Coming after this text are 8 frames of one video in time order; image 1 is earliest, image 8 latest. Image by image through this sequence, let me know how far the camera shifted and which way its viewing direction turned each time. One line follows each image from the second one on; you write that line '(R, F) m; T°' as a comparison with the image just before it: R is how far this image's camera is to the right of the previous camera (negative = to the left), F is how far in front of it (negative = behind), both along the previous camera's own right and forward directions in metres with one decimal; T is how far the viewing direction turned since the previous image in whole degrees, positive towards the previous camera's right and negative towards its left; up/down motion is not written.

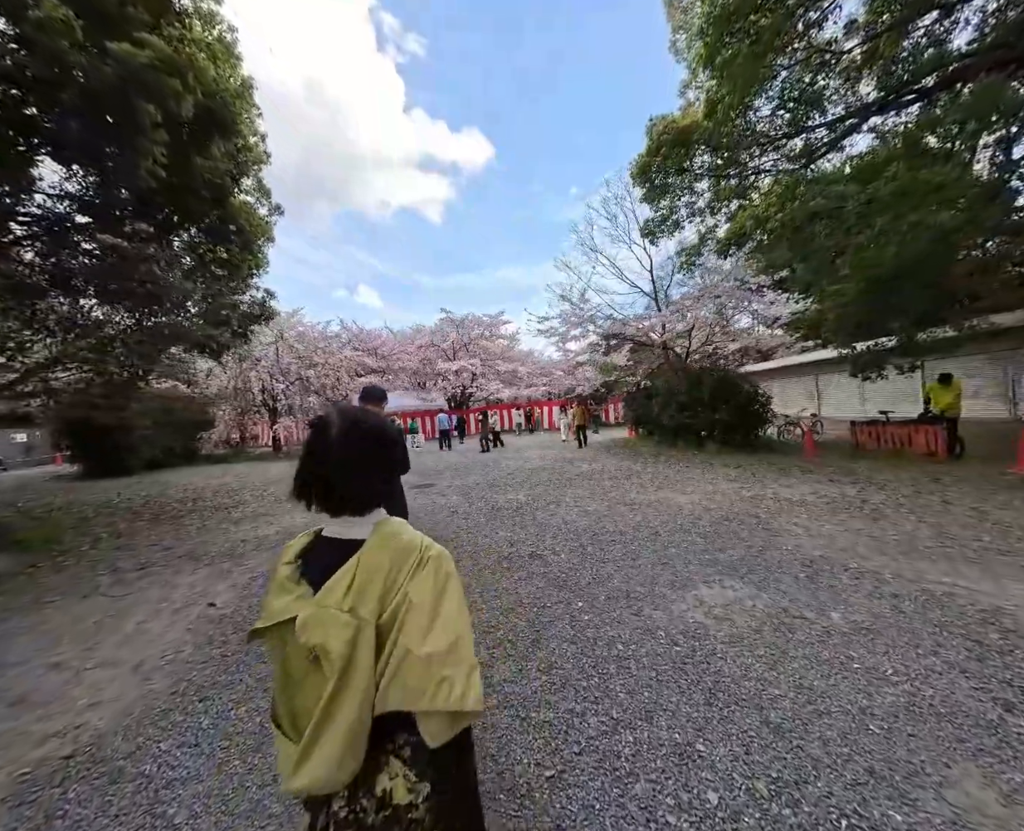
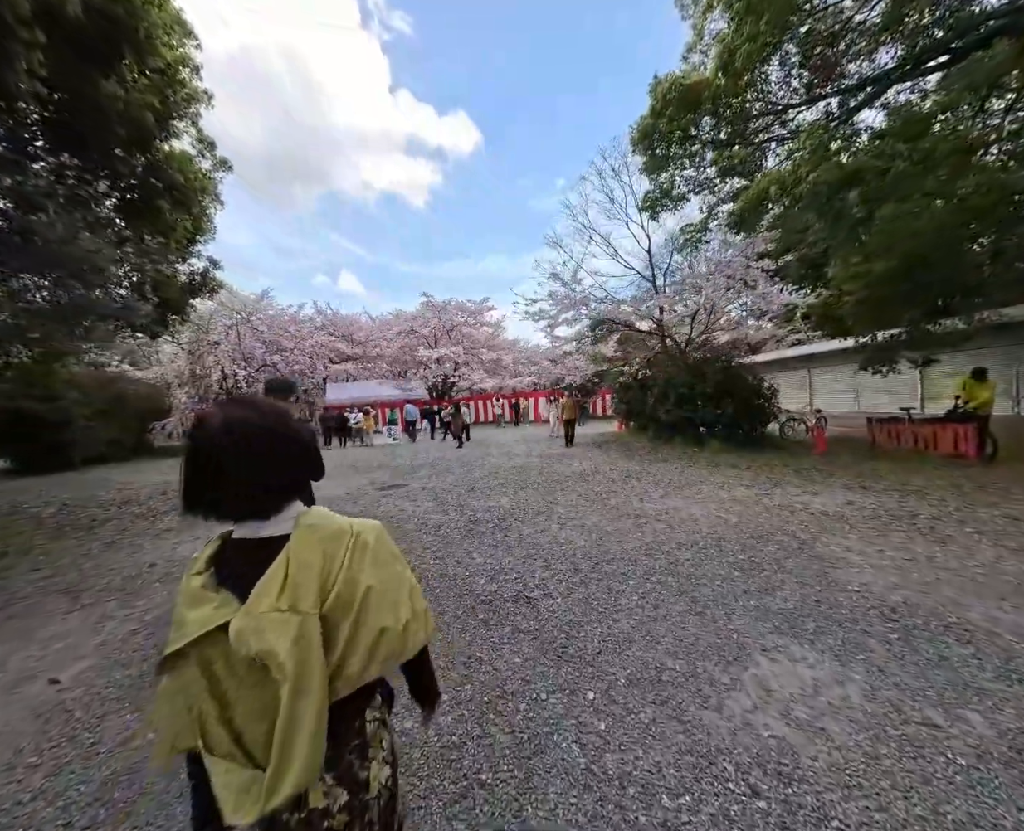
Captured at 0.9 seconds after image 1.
(0.0, +0.9) m; +2°
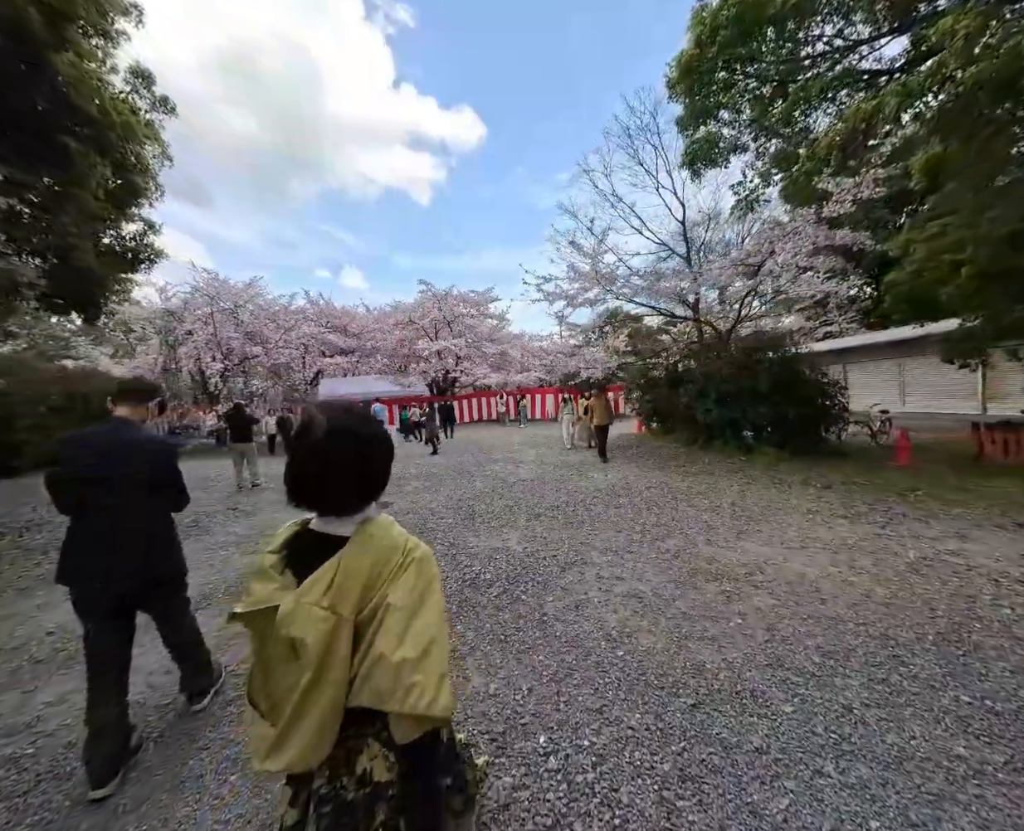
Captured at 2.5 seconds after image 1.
(-0.1, +1.4) m; -1°
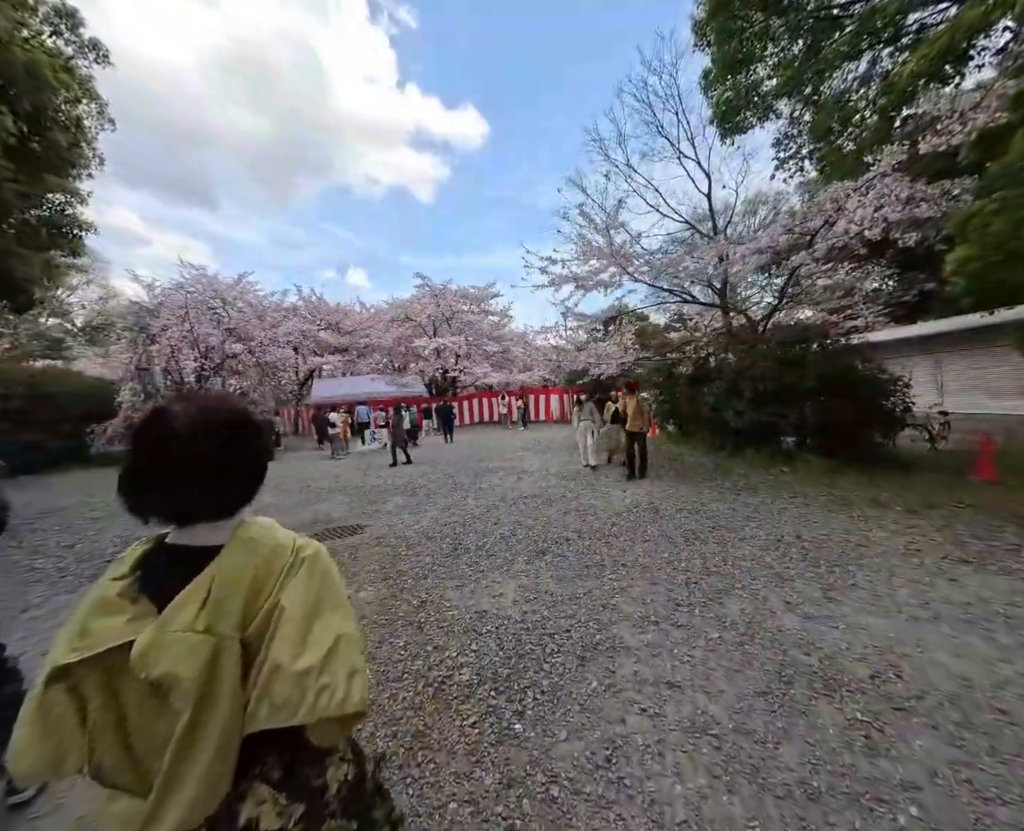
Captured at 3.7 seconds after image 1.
(+0.1, +1.0) m; -1°
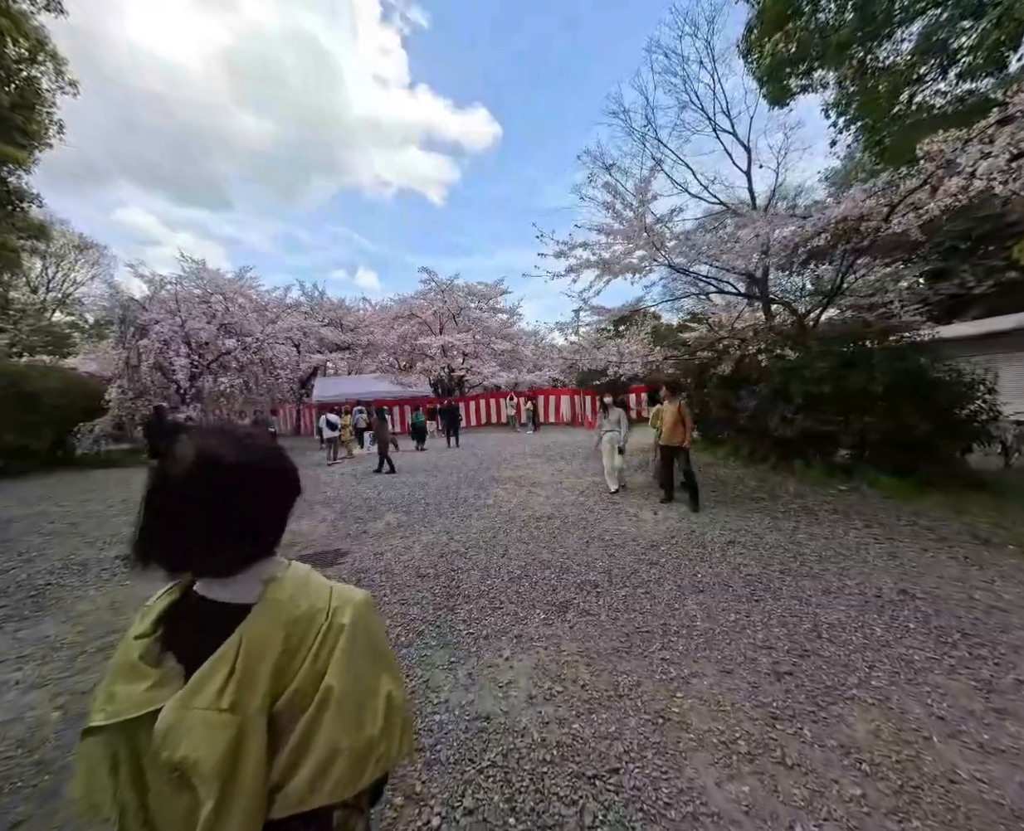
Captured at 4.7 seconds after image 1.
(0.0, +0.8) m; -1°
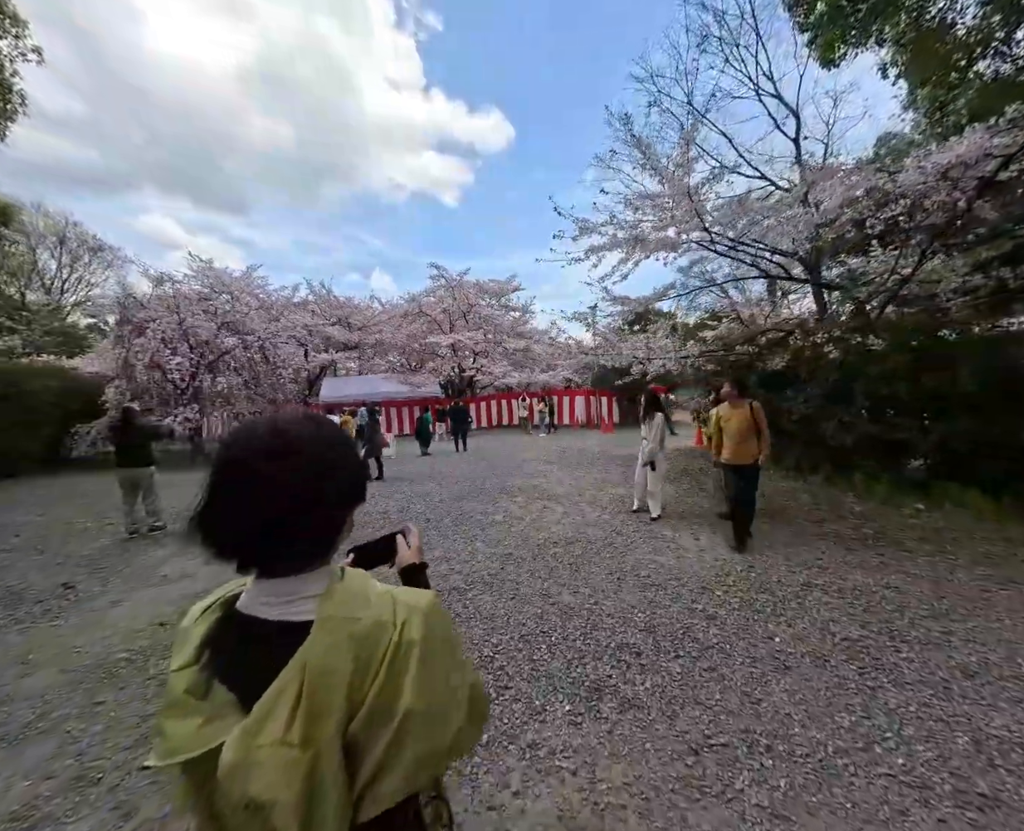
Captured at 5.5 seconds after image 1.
(0.0, +0.7) m; -2°
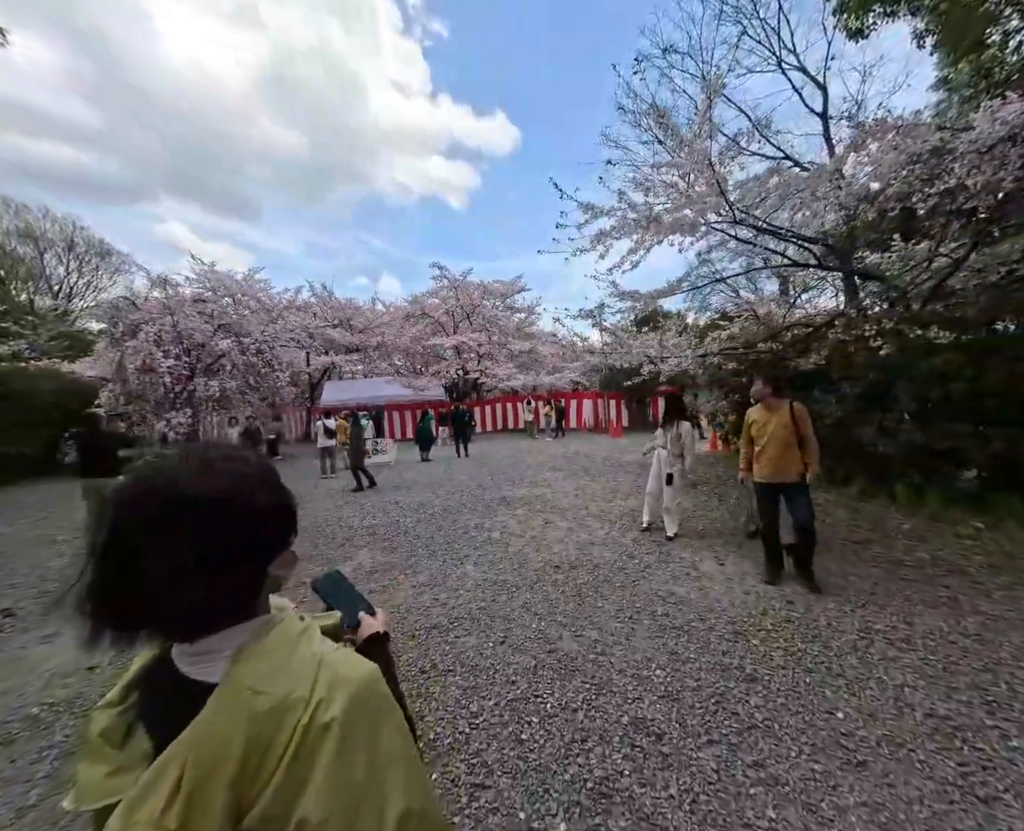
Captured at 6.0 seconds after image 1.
(+0.1, +0.5) m; -1°
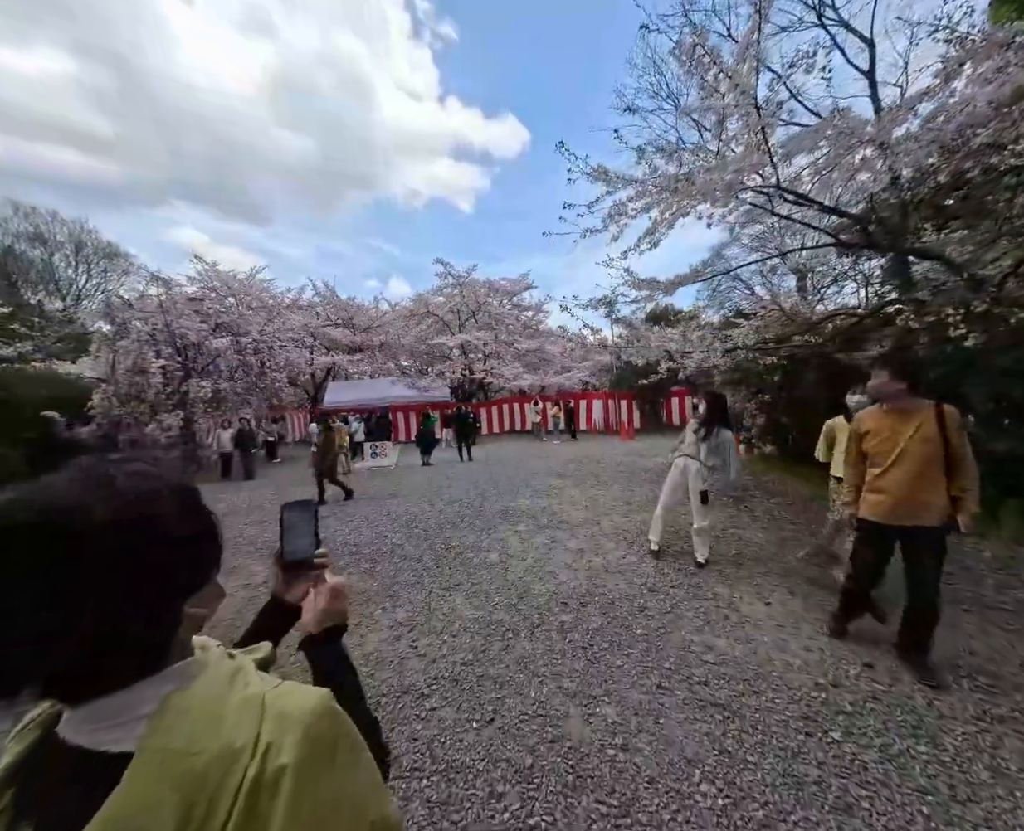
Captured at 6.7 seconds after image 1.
(+0.1, +0.5) m; -1°
